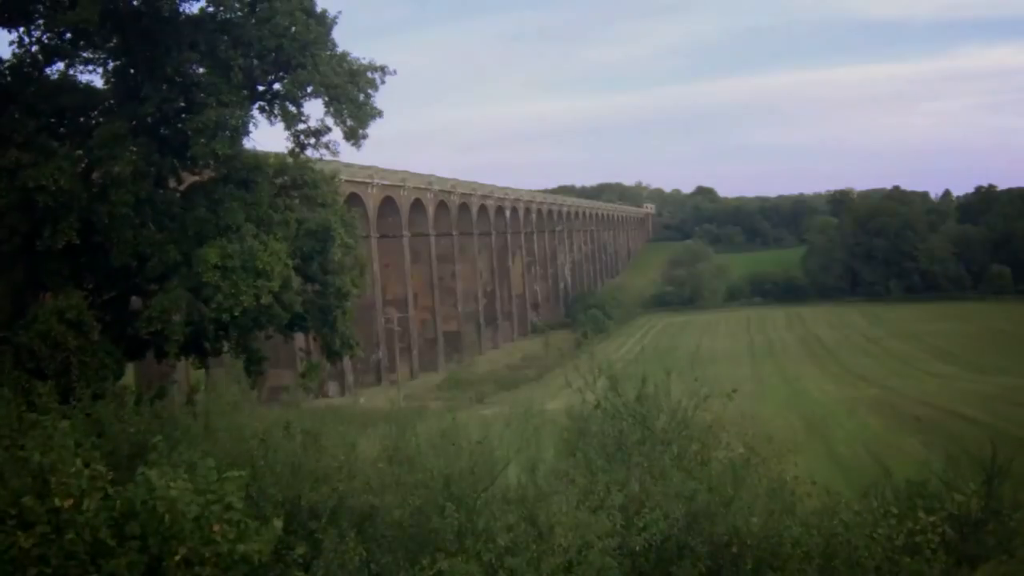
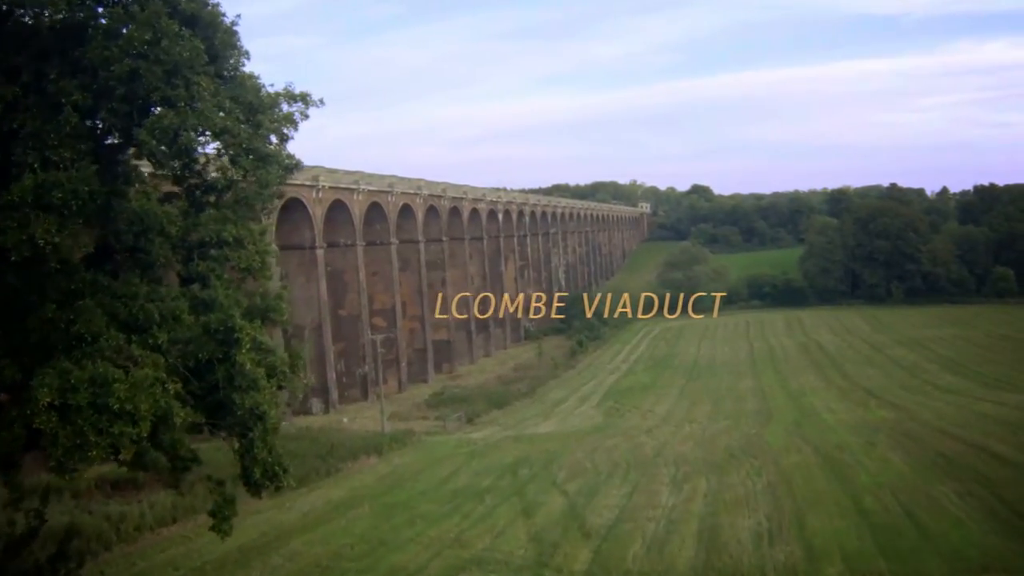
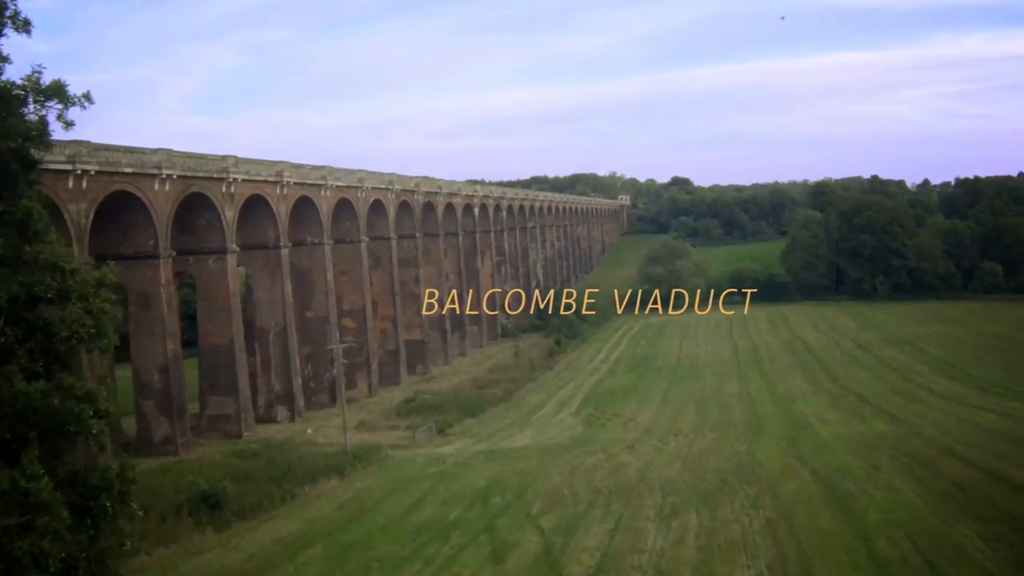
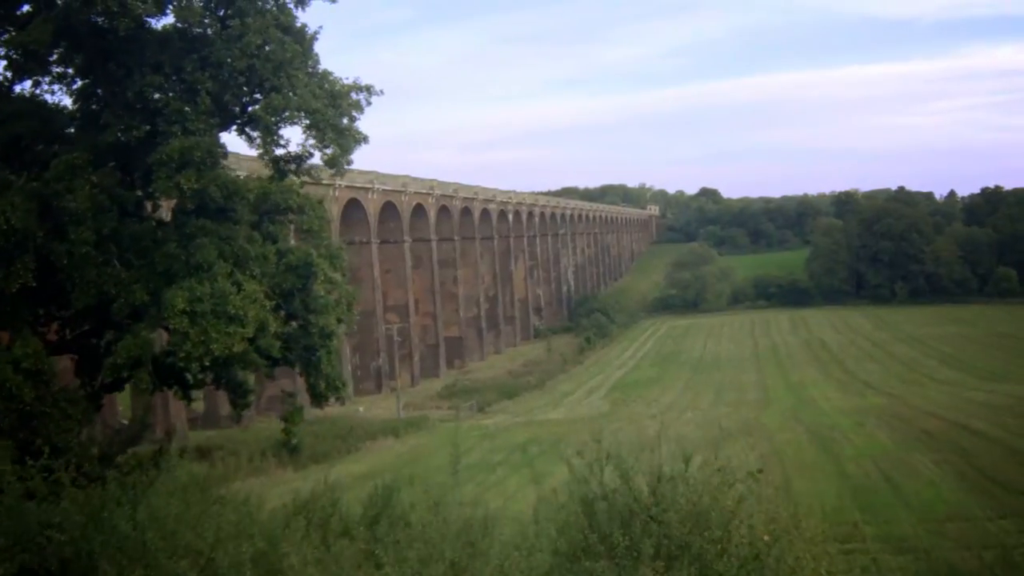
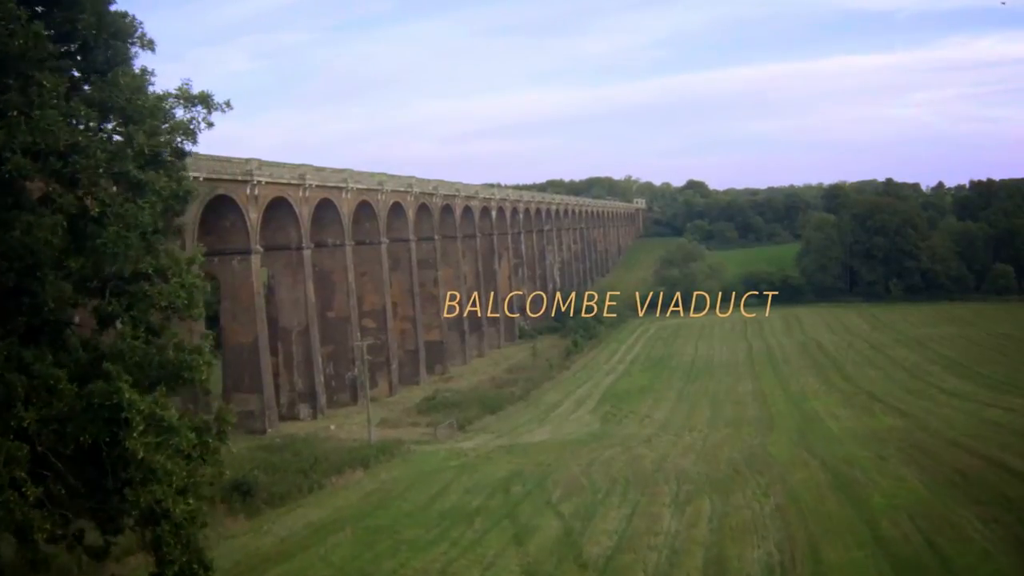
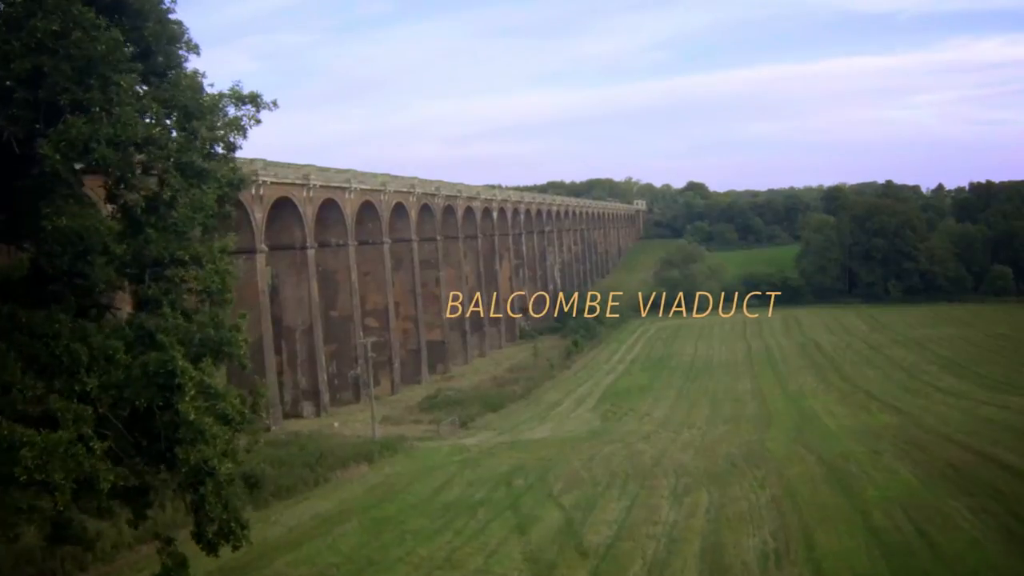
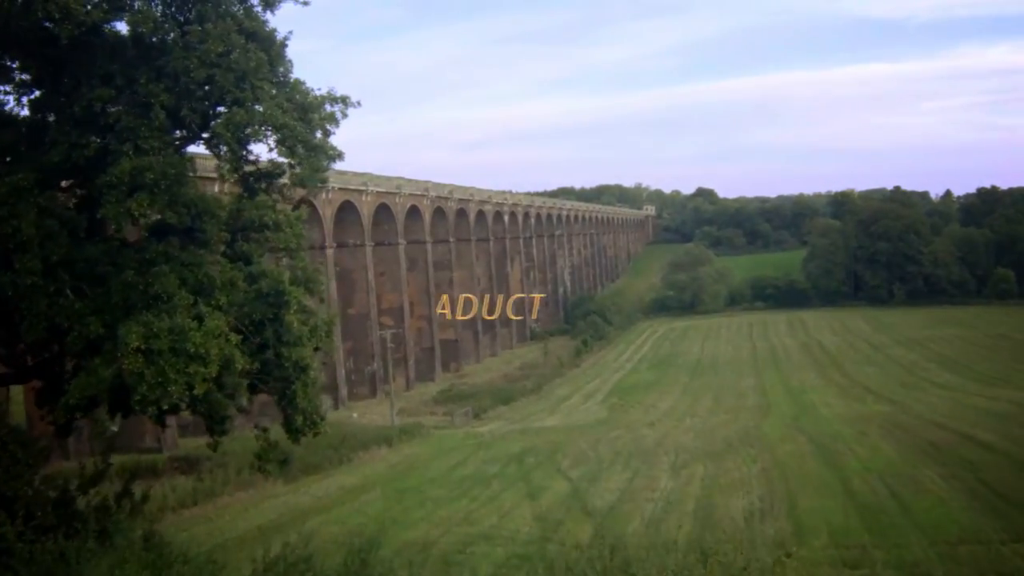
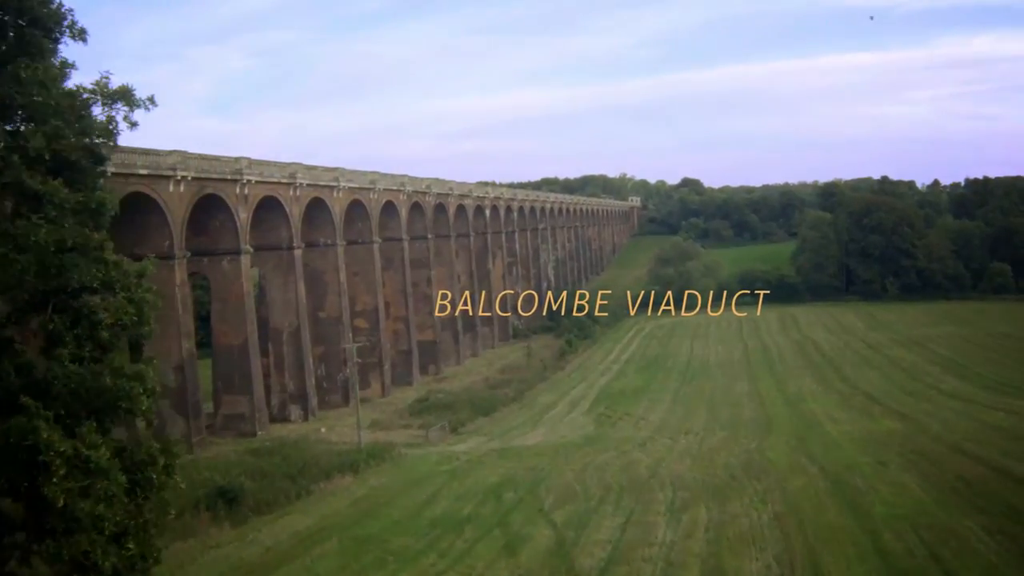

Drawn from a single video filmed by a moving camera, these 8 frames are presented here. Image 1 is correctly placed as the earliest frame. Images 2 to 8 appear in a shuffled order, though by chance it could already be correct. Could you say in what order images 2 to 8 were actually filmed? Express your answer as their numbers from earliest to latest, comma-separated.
4, 7, 2, 6, 5, 8, 3
